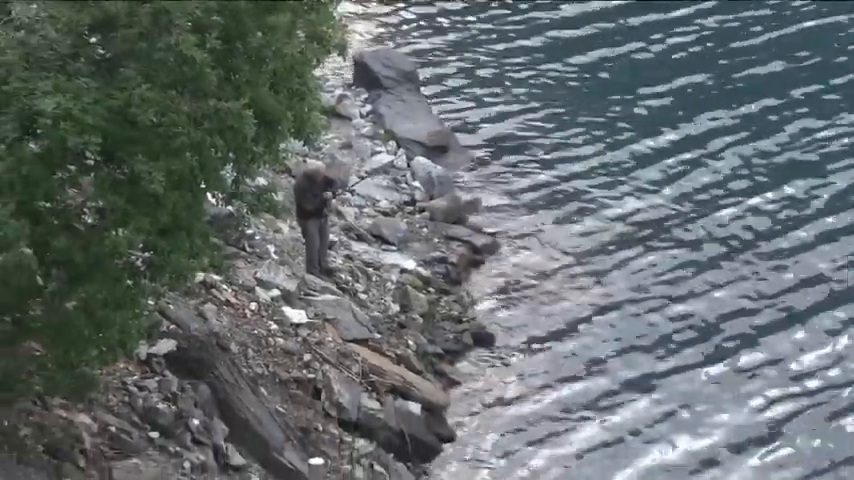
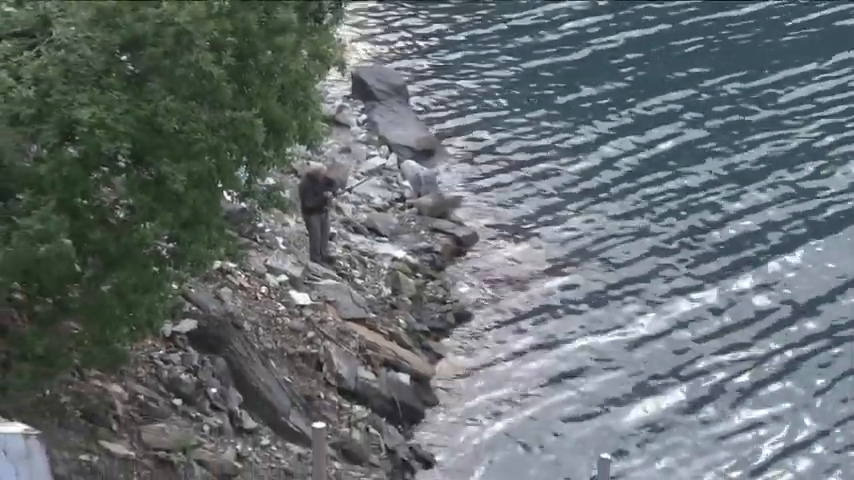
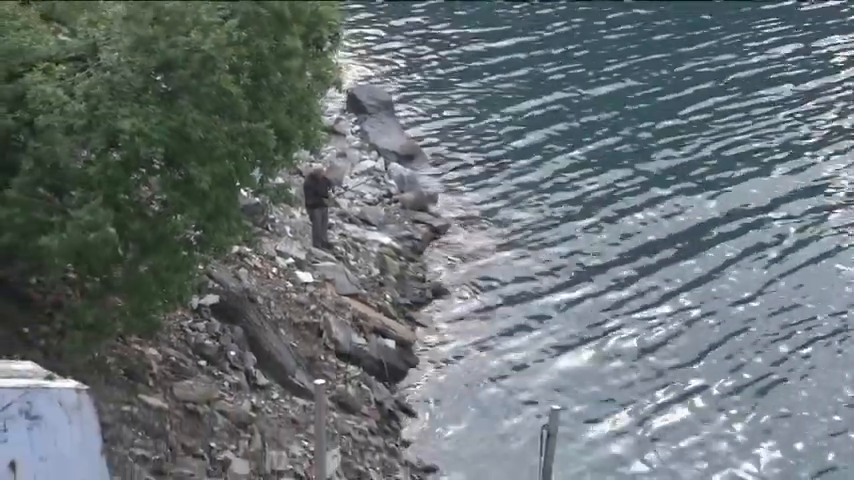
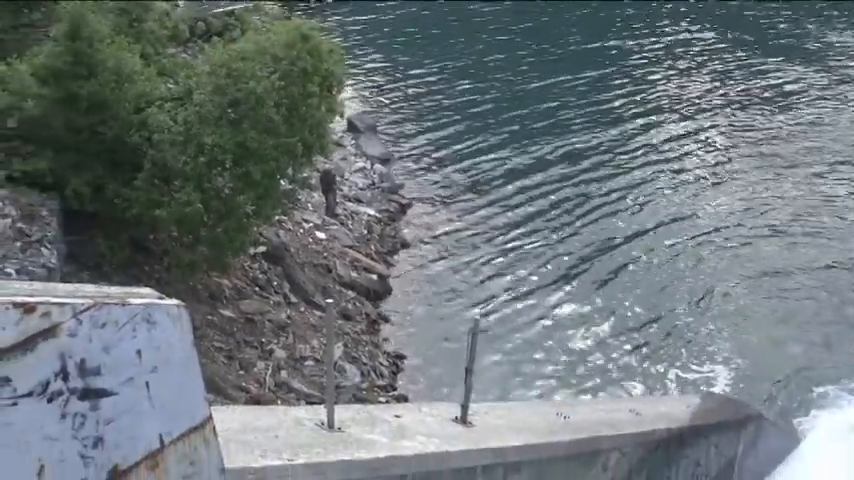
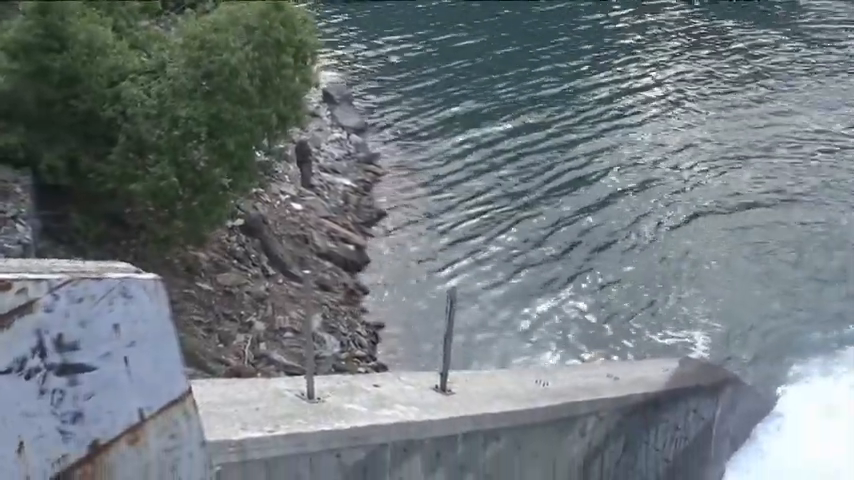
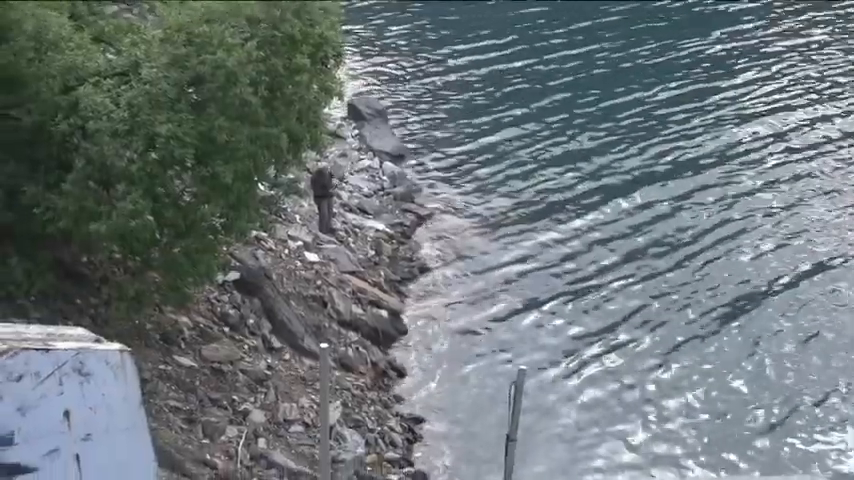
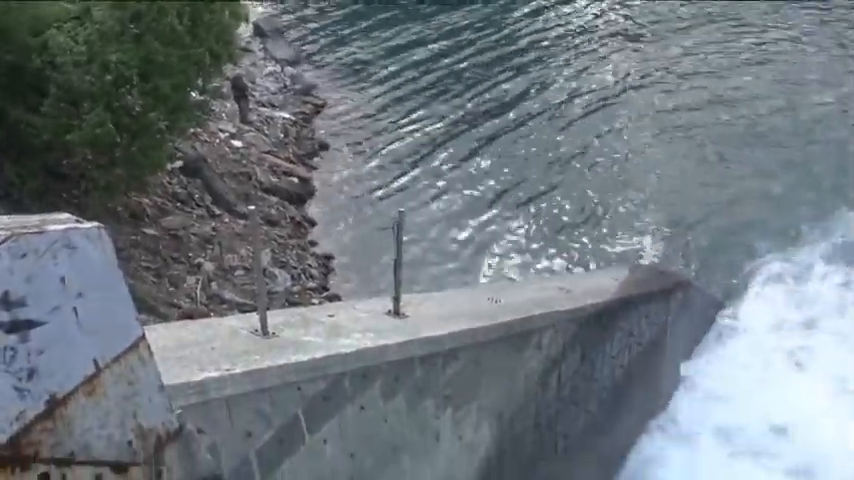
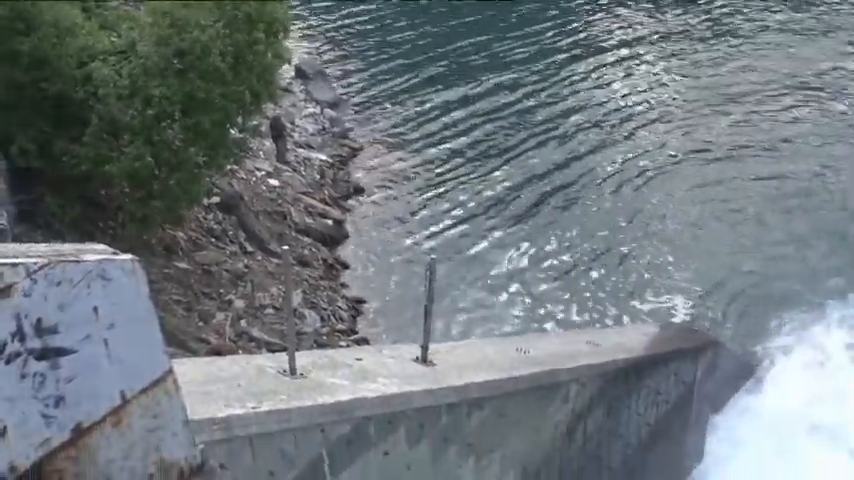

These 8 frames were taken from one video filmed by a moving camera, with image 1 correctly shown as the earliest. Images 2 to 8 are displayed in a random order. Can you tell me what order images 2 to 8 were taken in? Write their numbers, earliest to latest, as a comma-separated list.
2, 3, 6, 4, 5, 8, 7
